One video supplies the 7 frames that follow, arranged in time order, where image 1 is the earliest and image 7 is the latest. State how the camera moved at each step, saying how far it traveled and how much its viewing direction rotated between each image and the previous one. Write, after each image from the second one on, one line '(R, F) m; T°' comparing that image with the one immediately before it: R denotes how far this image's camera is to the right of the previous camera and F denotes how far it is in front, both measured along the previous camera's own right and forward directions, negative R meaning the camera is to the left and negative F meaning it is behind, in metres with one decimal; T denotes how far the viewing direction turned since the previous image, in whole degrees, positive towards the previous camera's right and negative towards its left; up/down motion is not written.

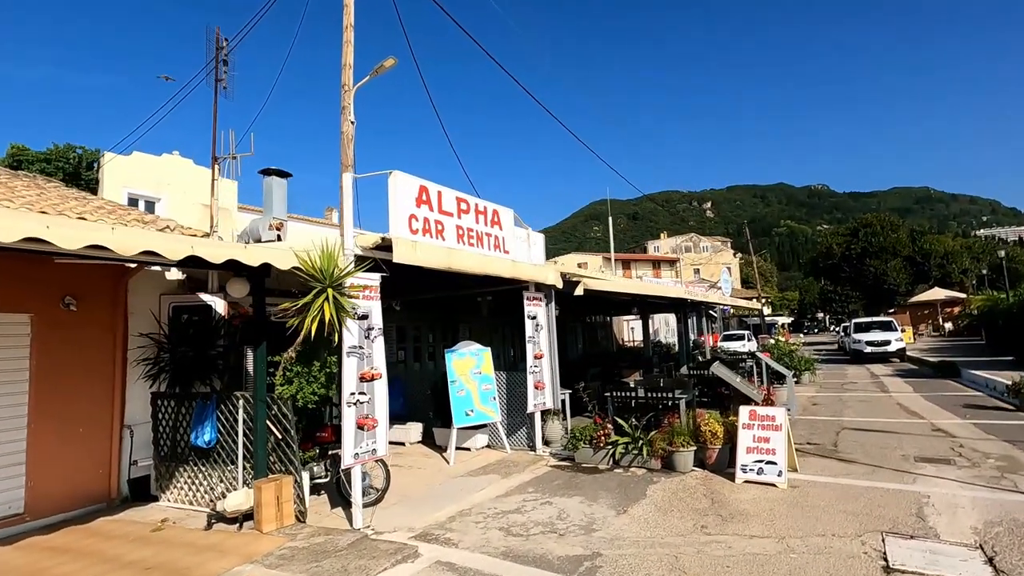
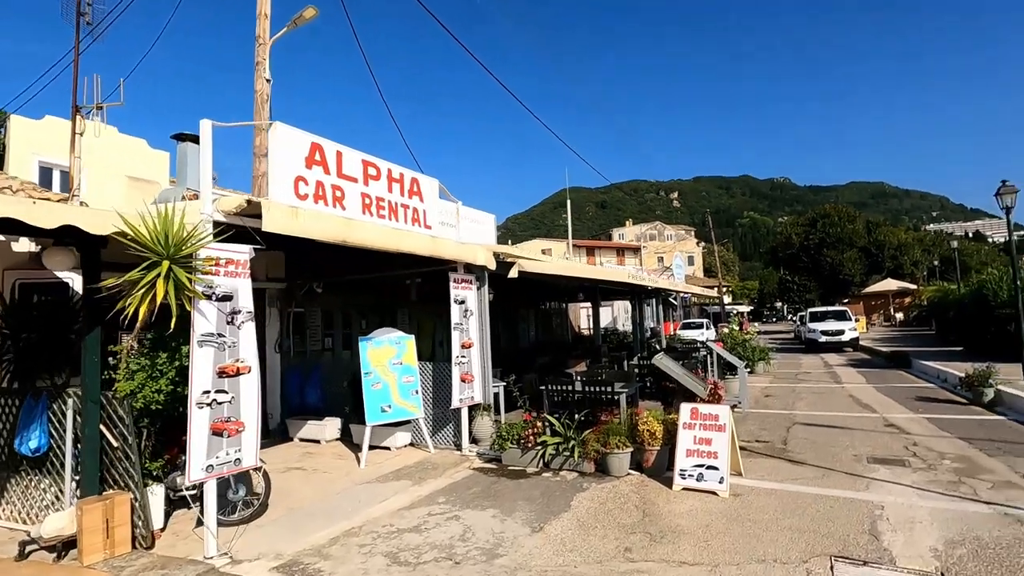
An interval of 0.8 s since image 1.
(+0.7, +1.0) m; +3°
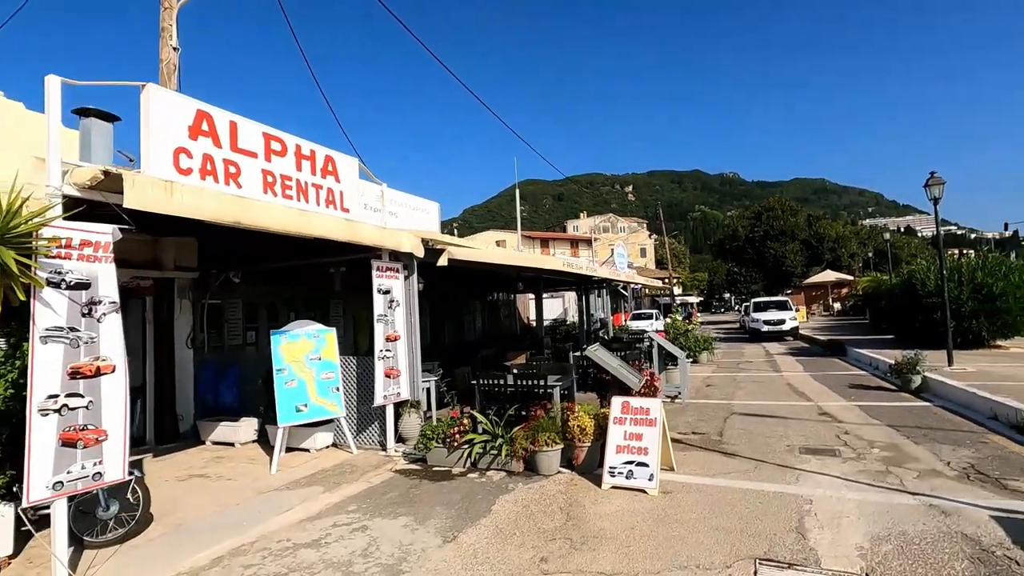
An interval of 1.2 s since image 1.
(+0.4, +0.5) m; +5°
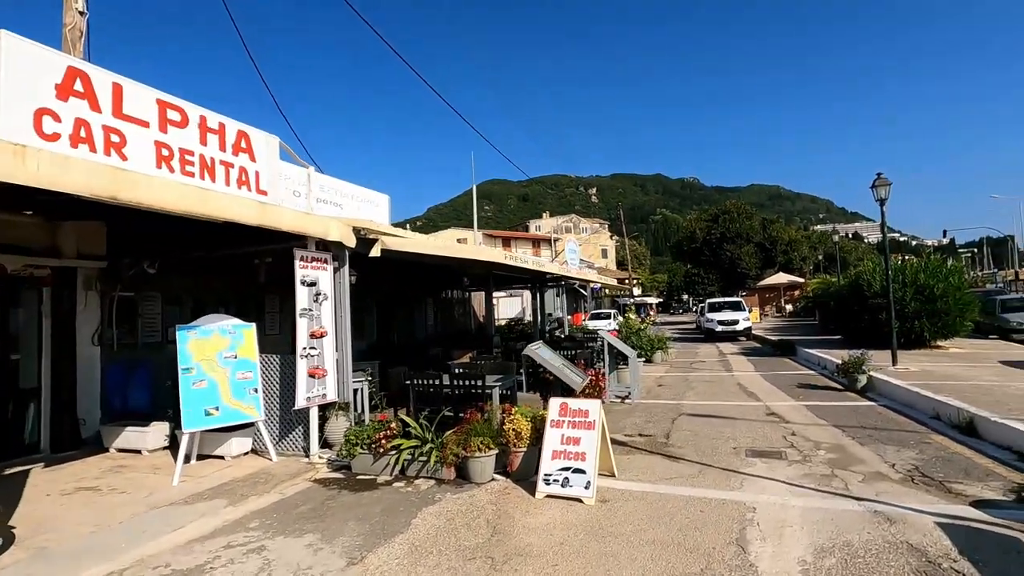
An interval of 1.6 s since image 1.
(+0.4, +0.5) m; +4°
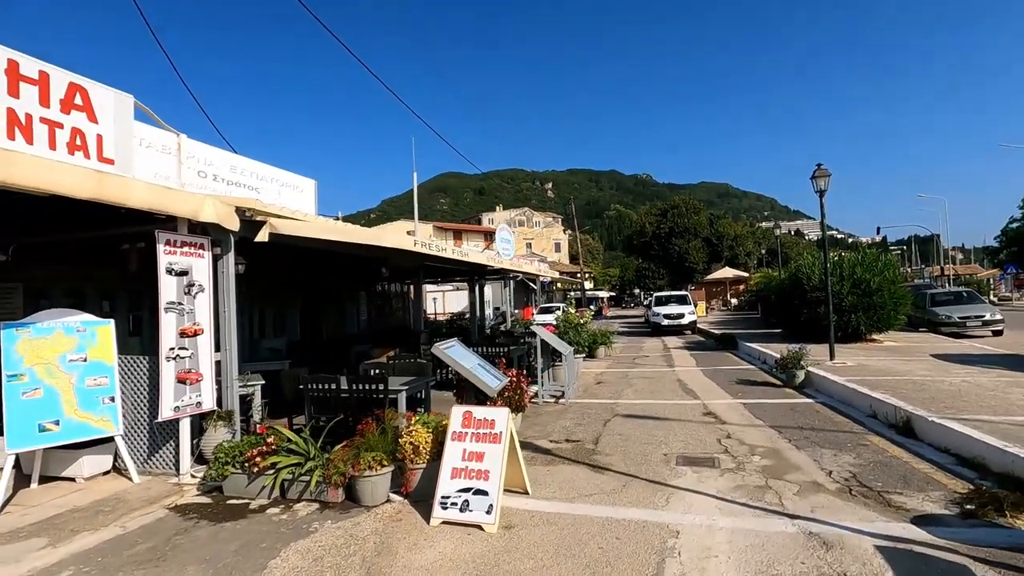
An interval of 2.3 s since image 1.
(+0.6, +0.8) m; +5°
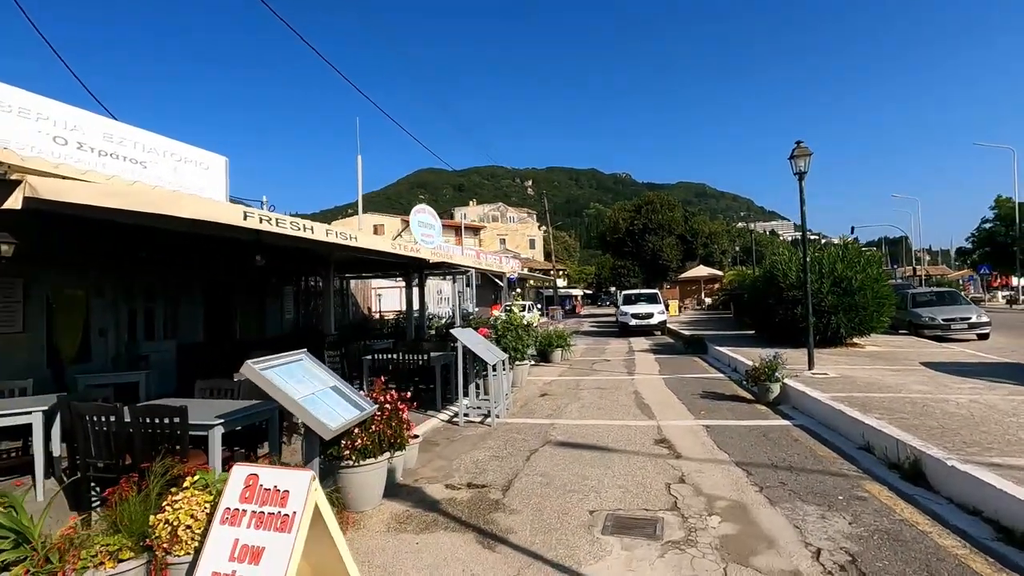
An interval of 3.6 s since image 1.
(+1.0, +1.8) m; +2°
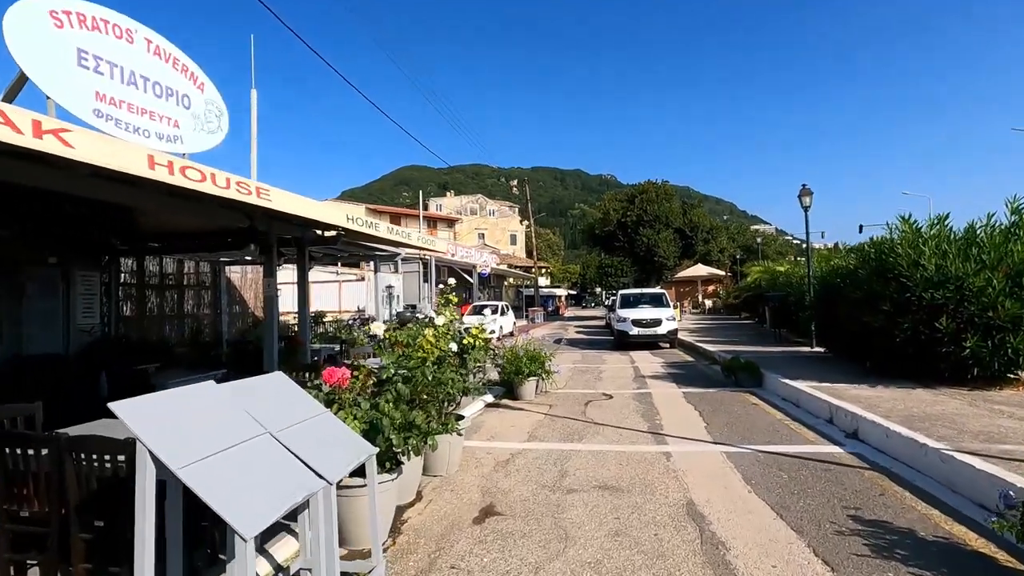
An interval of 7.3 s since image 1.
(+0.7, +5.8) m; +2°
